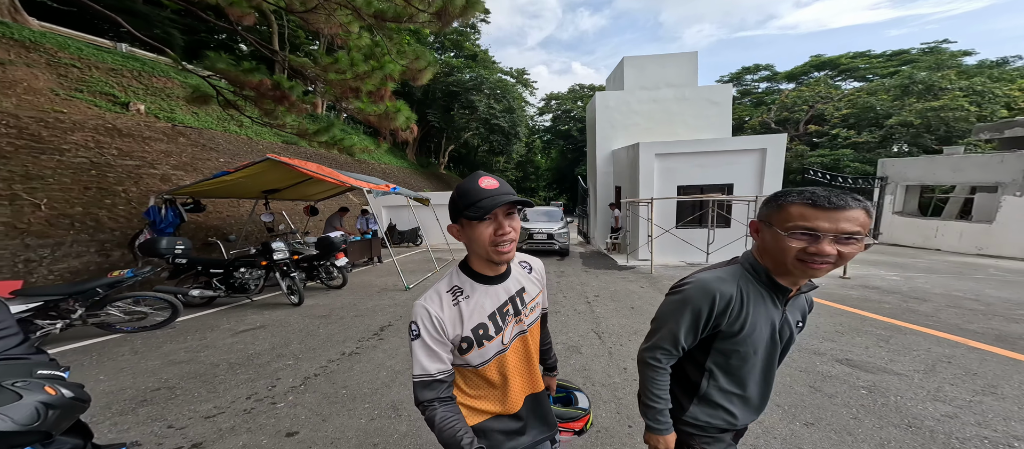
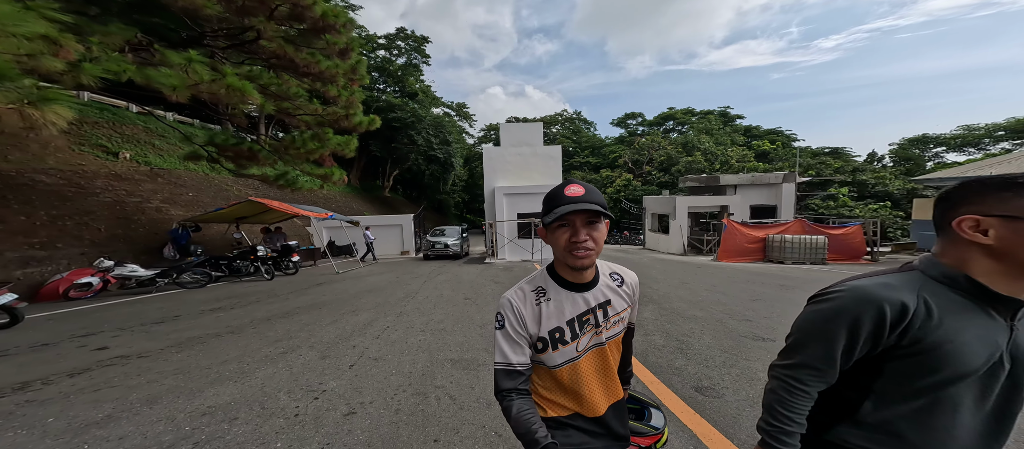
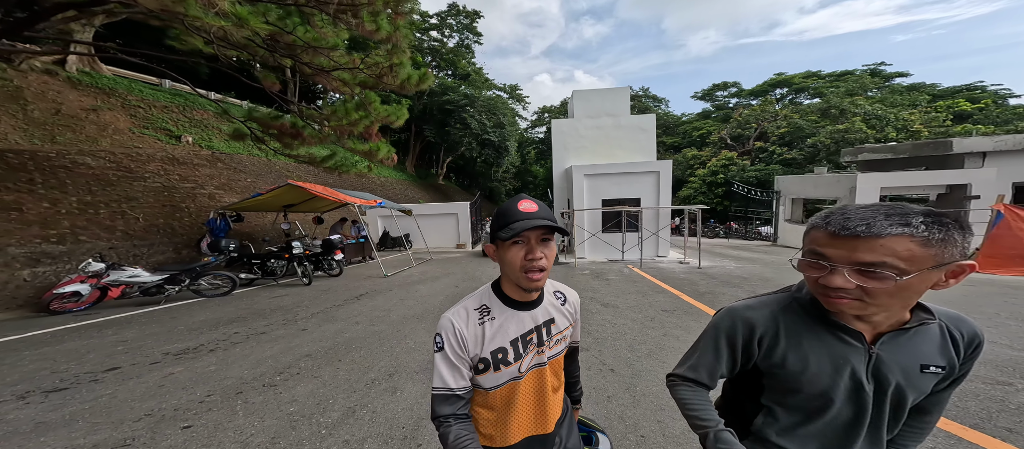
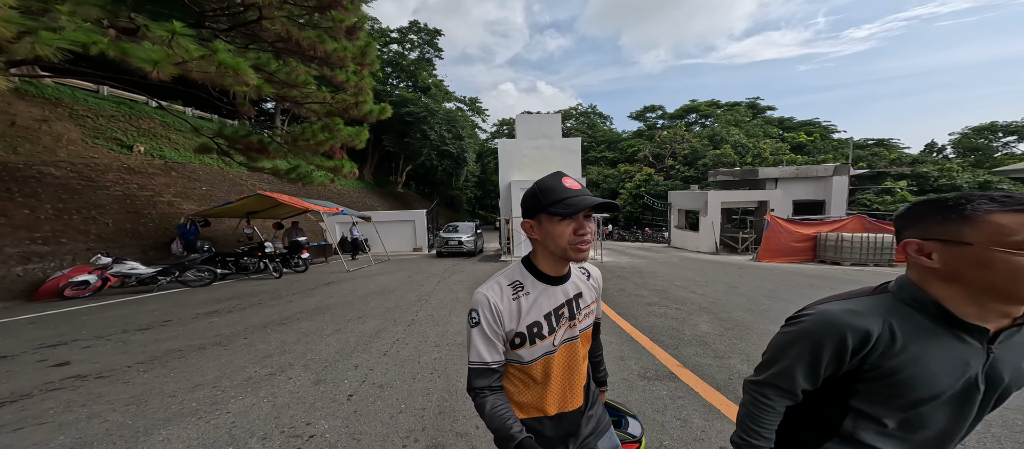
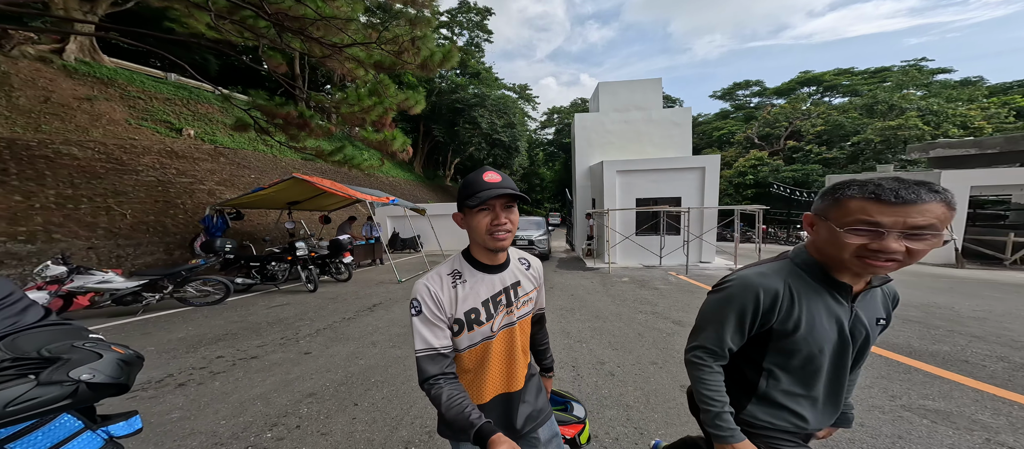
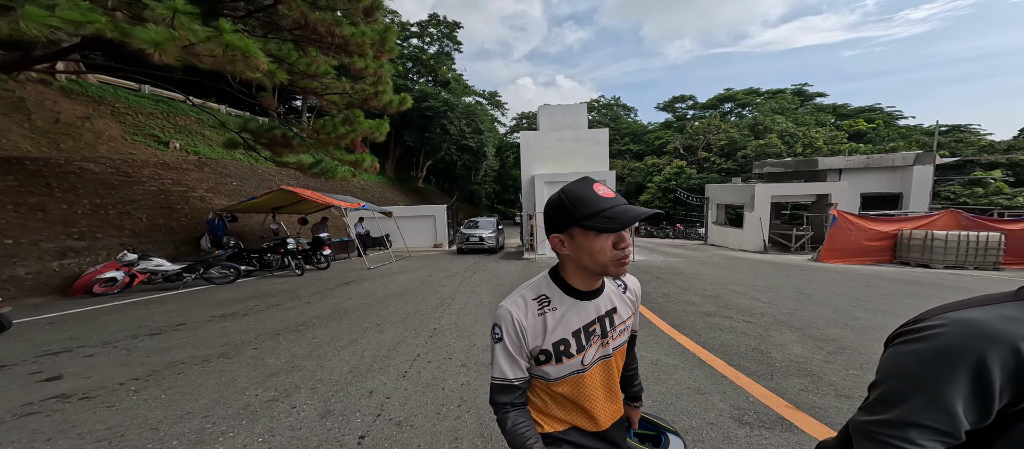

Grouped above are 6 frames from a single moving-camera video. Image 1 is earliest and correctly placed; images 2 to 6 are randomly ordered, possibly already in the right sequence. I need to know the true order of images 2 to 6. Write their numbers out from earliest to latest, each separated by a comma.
5, 3, 6, 4, 2
